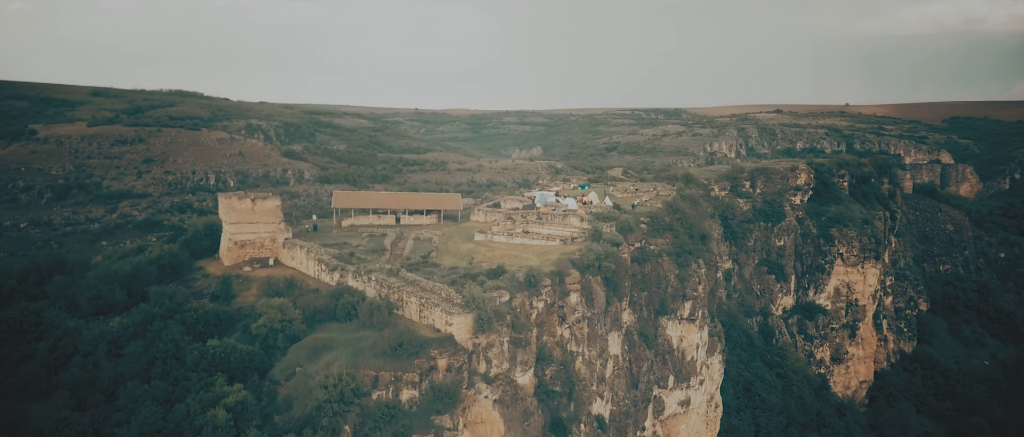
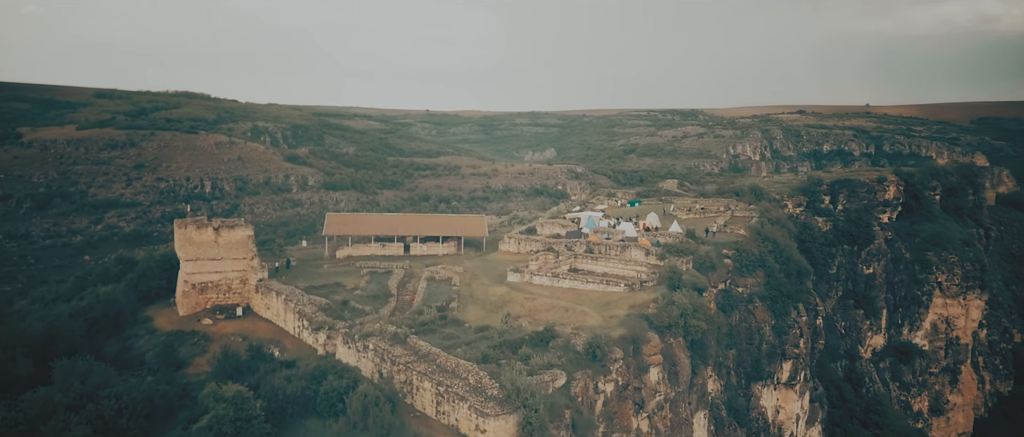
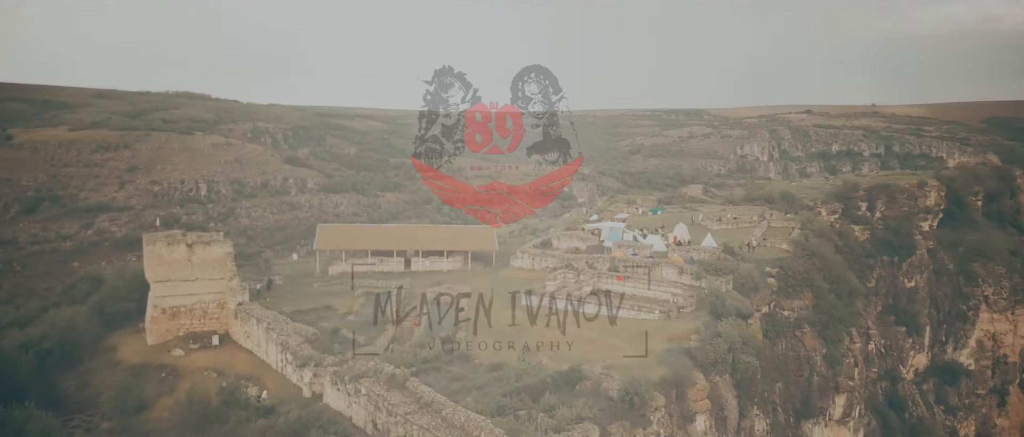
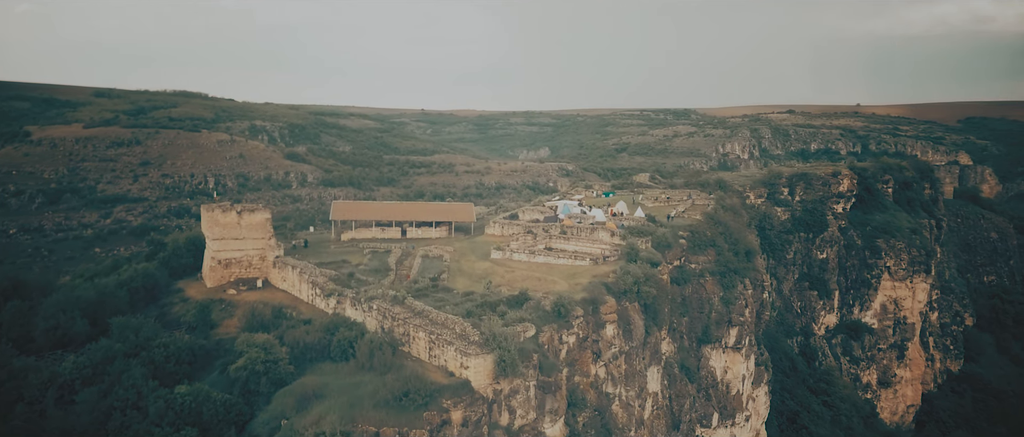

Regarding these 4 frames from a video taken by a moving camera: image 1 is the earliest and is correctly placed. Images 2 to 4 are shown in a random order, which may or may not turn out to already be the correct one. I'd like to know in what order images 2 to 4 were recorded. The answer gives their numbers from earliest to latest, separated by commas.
4, 2, 3
